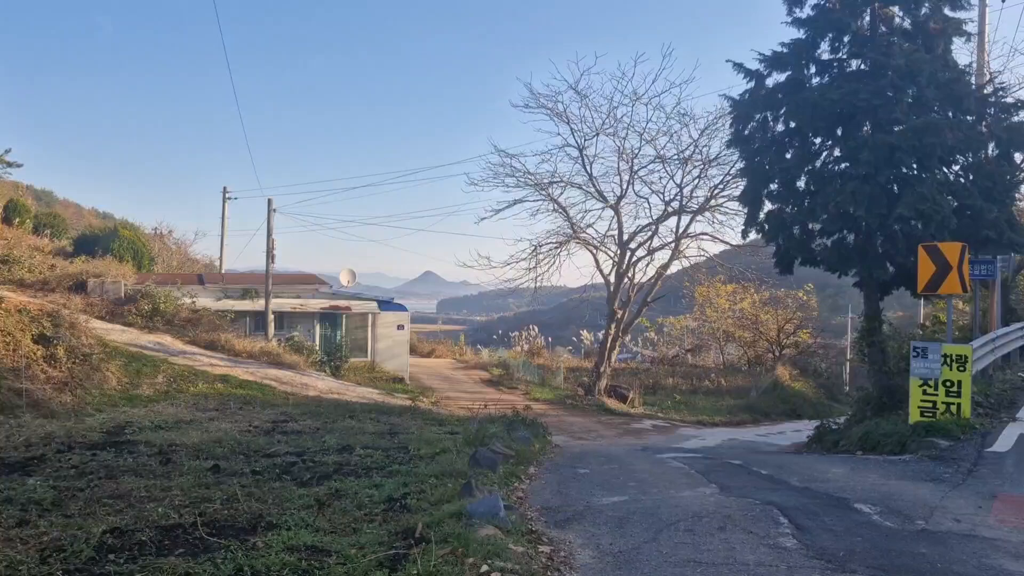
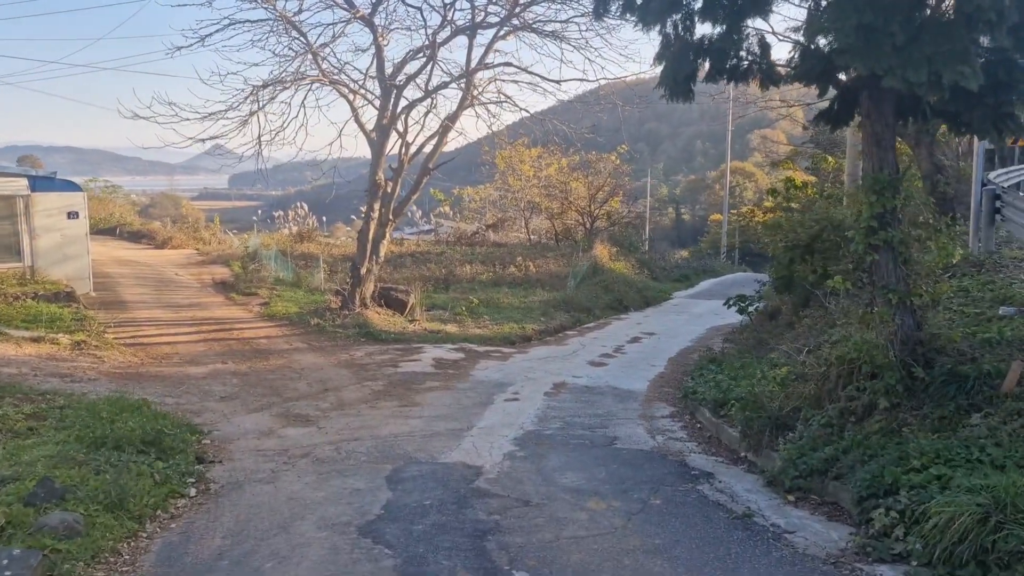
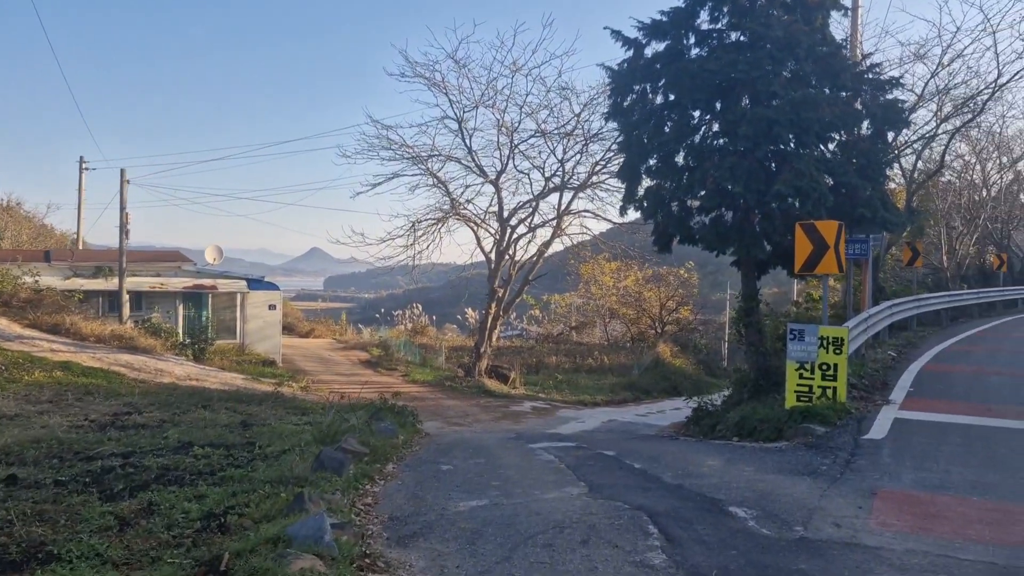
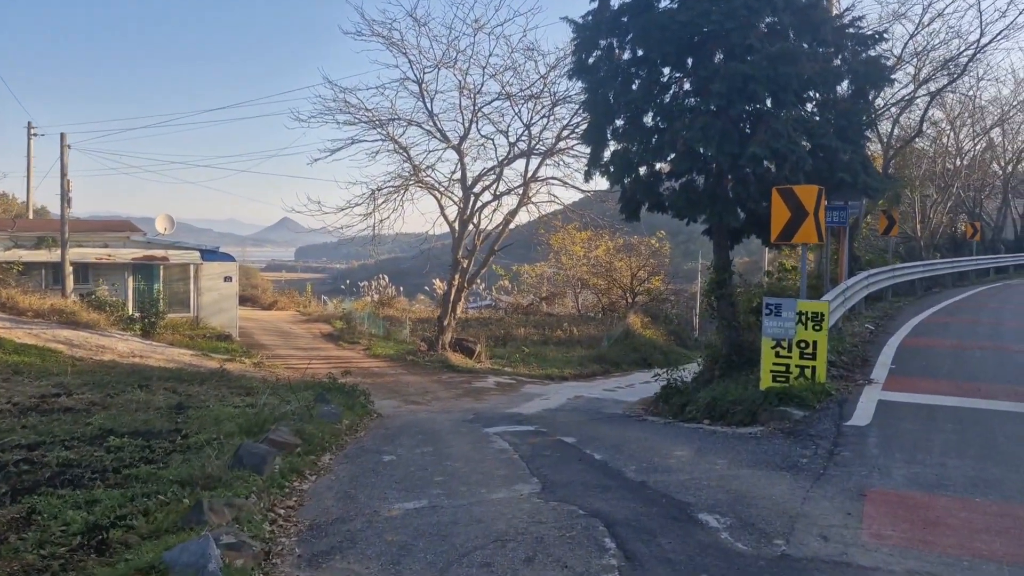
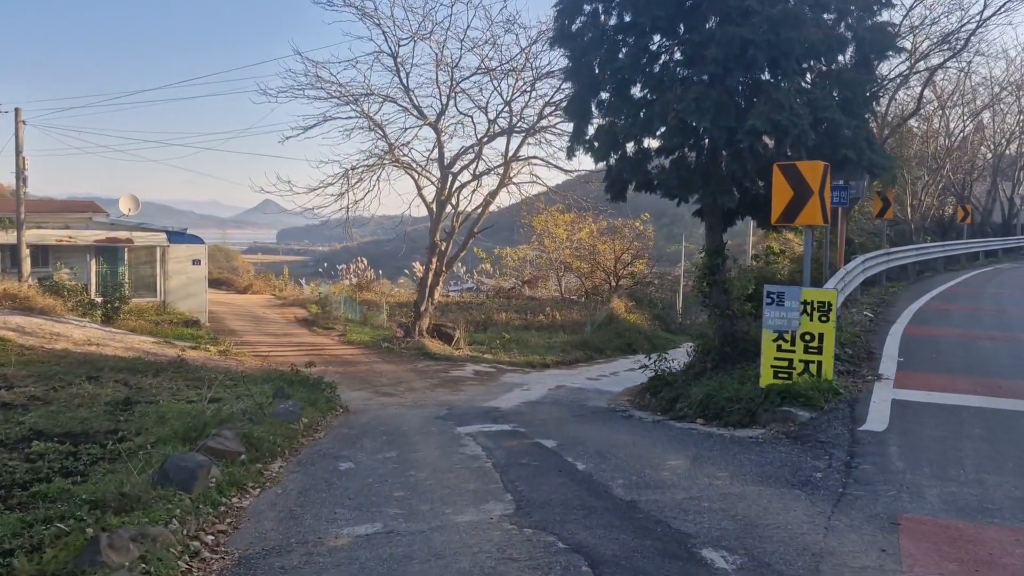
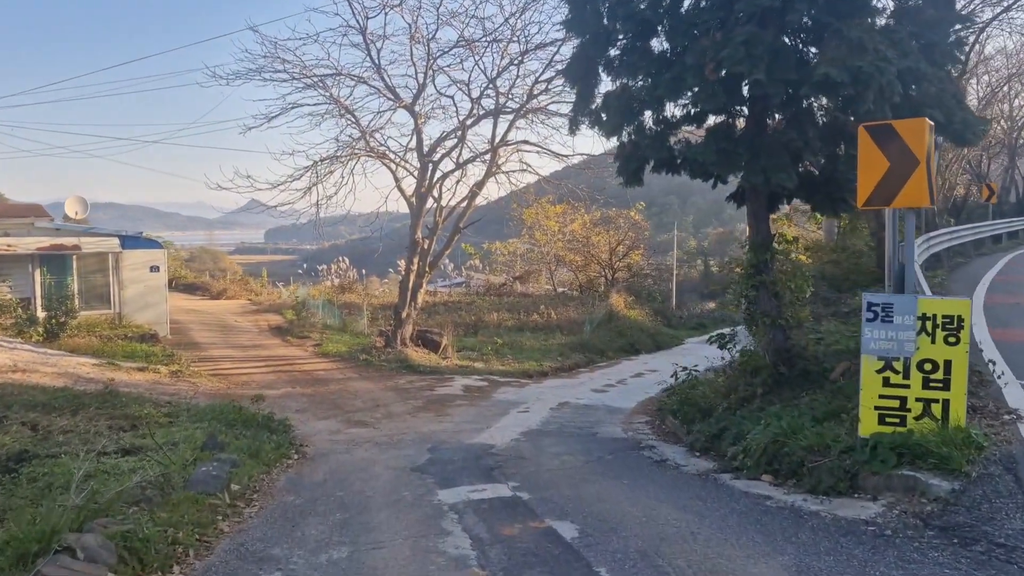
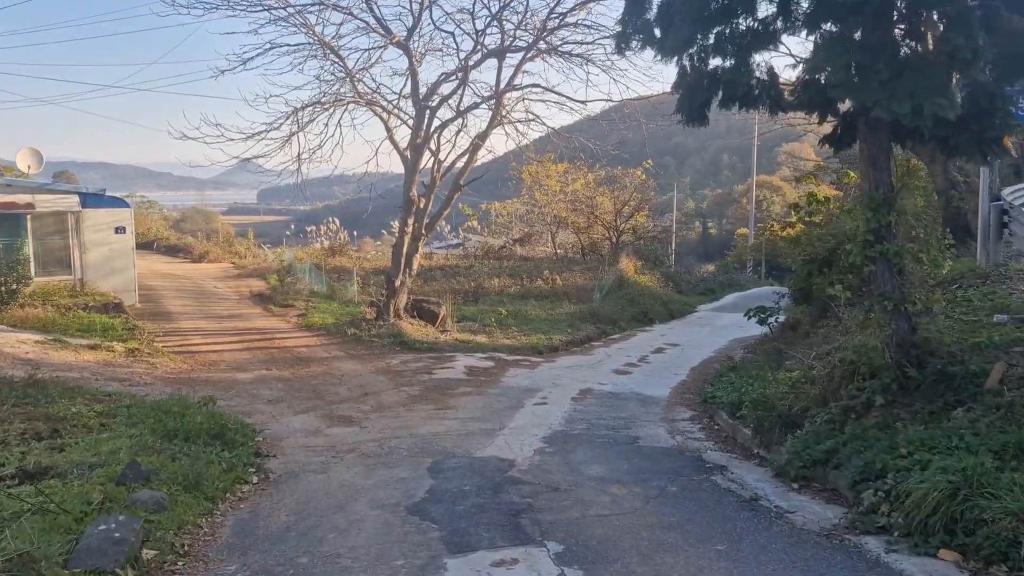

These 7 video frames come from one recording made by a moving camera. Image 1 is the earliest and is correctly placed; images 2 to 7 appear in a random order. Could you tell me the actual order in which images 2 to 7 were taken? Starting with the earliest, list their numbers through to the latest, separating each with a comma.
3, 4, 5, 6, 7, 2
